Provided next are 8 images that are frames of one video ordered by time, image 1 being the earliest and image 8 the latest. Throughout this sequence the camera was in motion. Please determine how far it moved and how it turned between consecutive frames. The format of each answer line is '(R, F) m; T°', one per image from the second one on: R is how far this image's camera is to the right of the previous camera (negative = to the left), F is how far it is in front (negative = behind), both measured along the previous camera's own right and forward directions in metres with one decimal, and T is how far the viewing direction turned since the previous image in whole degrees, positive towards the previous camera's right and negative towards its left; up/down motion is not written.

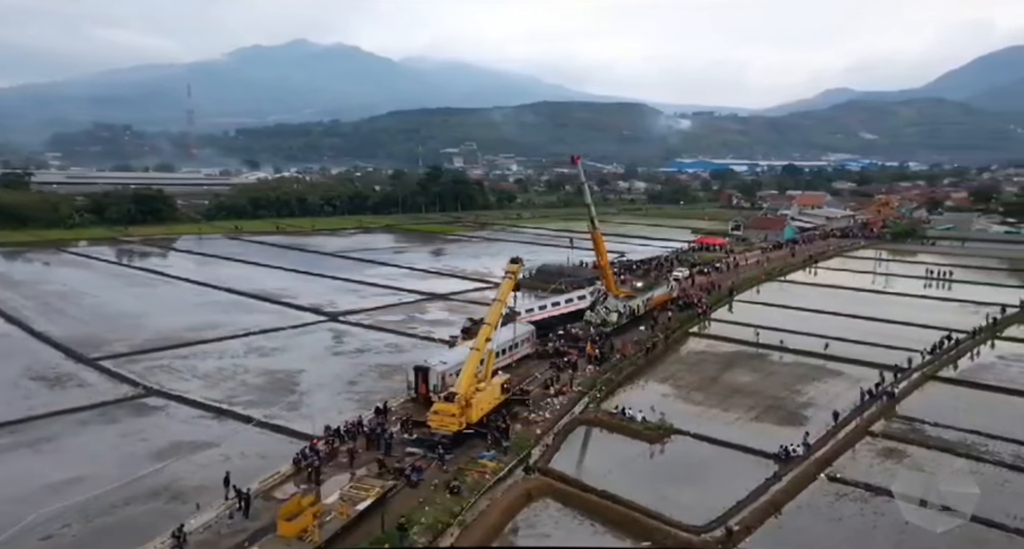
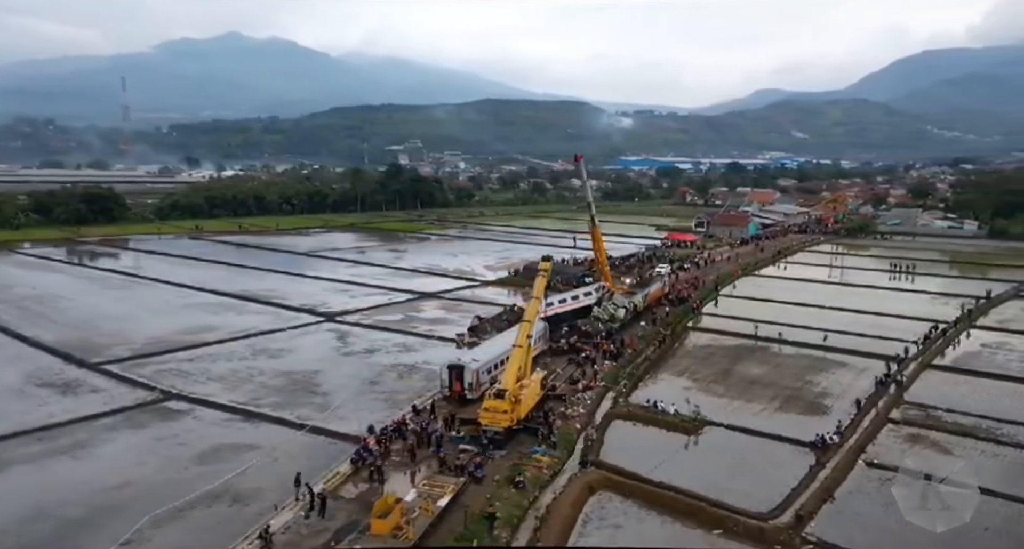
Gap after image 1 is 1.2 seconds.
(-1.4, -0.1) m; +4°
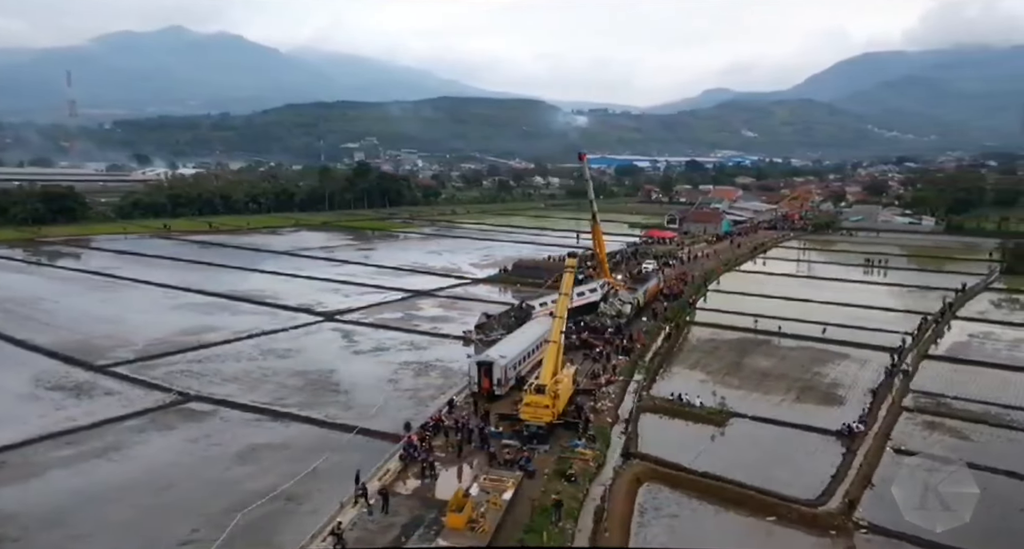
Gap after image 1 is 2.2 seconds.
(-1.1, -0.1) m; +3°
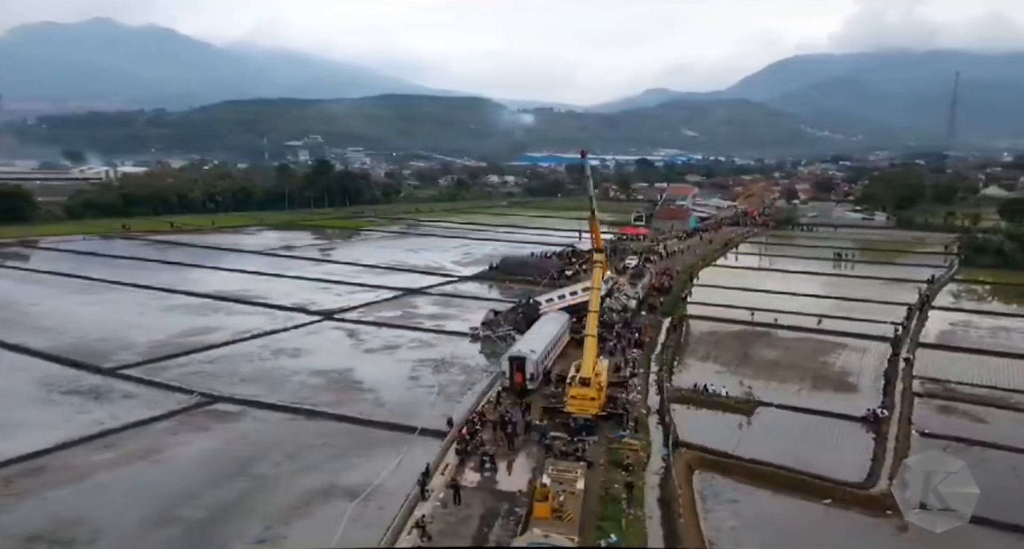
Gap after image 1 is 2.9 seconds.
(-1.3, -0.1) m; +3°
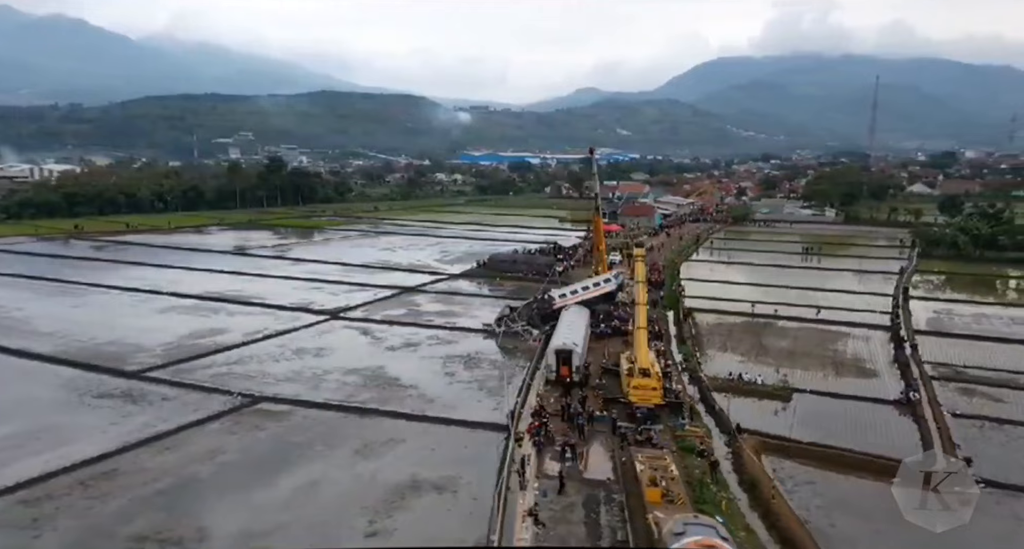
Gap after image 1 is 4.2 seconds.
(-1.7, -0.1) m; +4°
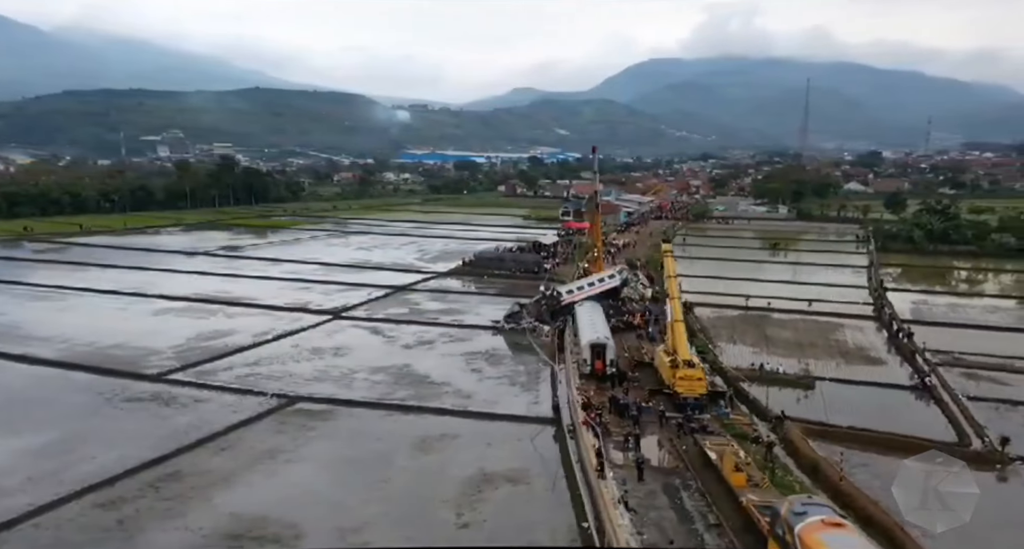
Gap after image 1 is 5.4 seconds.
(-1.5, -0.2) m; +4°
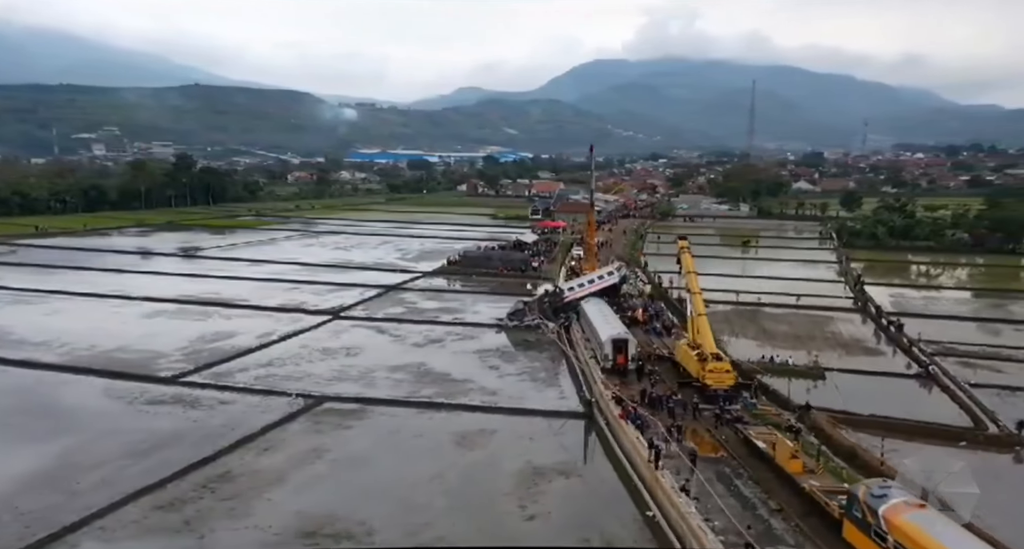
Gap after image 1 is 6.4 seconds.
(-1.2, -0.2) m; +3°
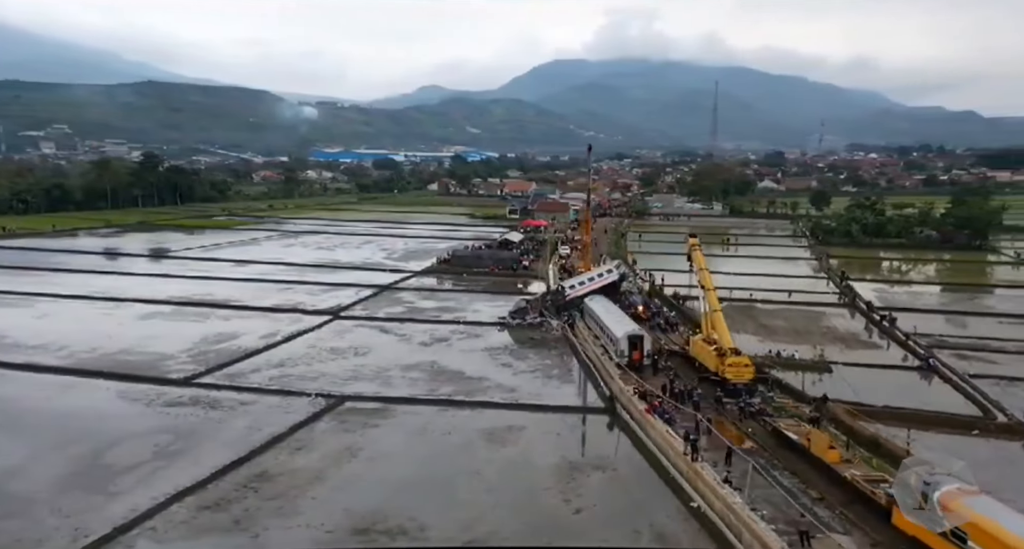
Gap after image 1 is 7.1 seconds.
(-0.9, -0.1) m; +2°
